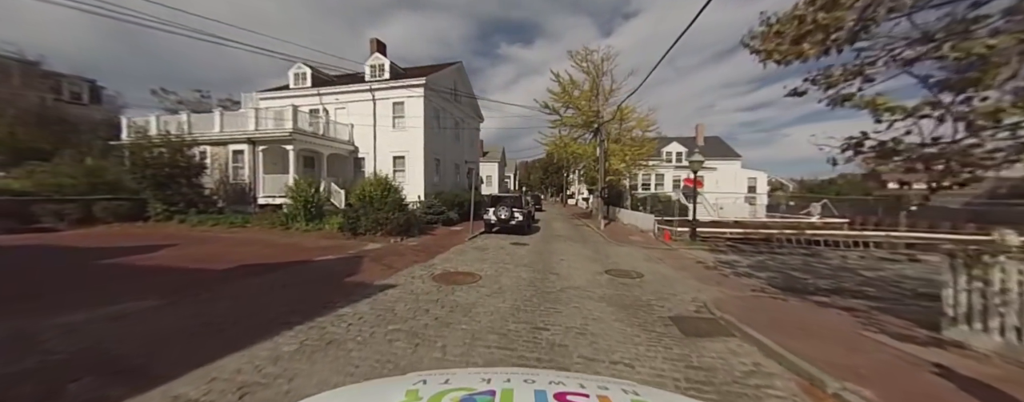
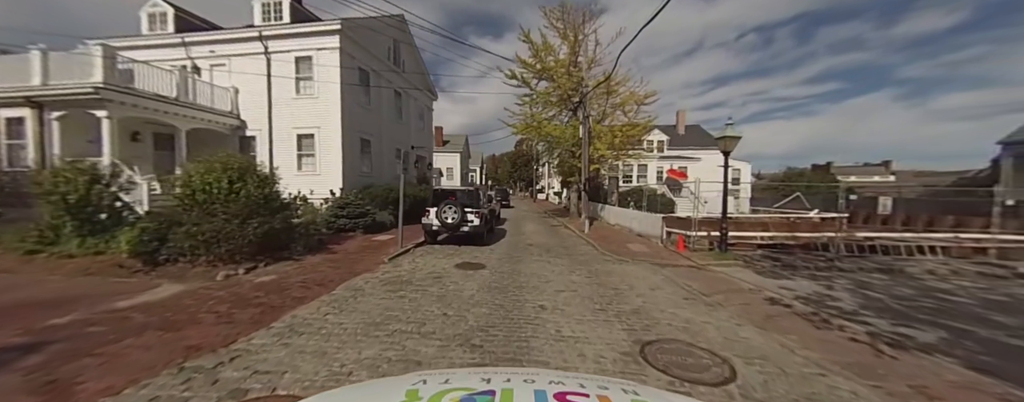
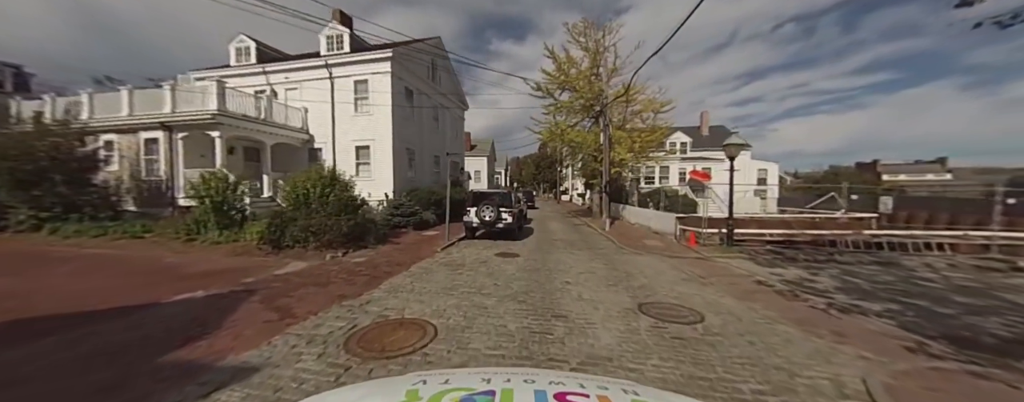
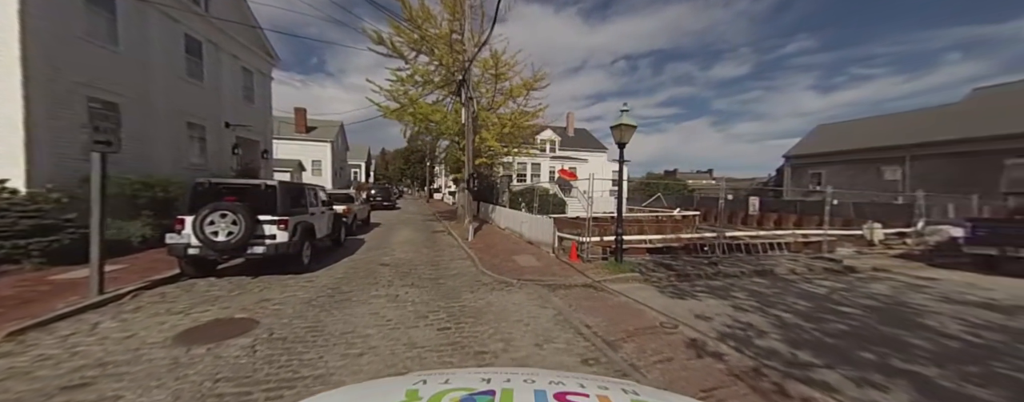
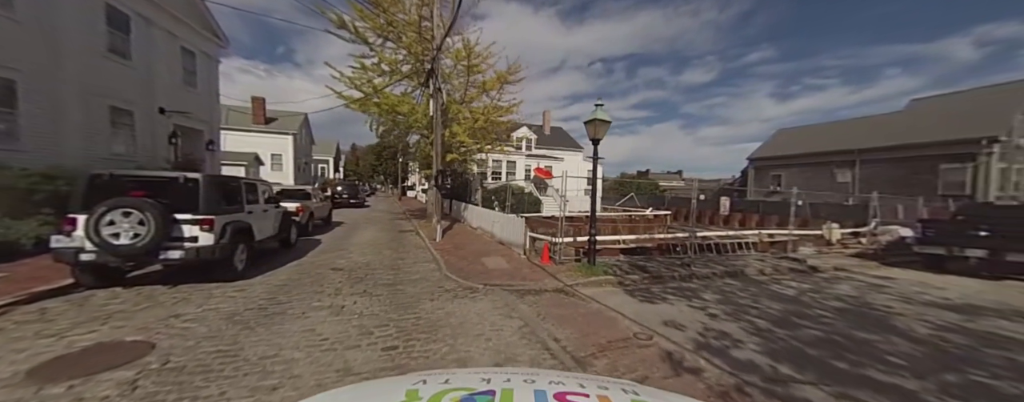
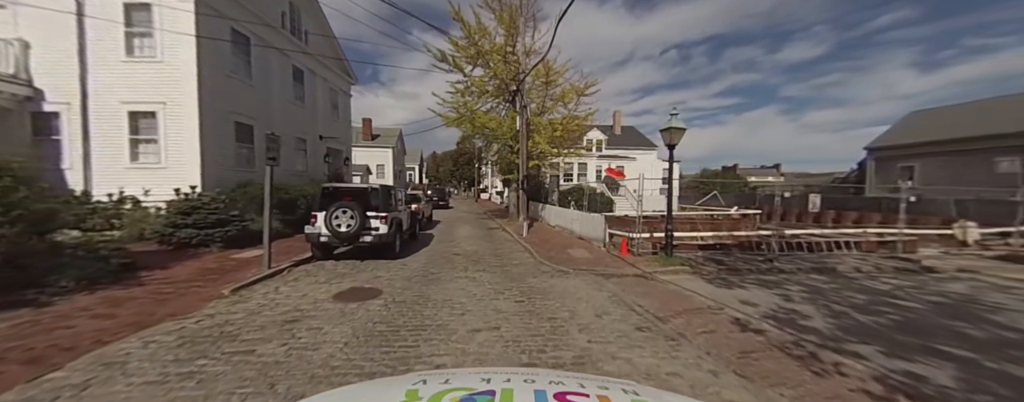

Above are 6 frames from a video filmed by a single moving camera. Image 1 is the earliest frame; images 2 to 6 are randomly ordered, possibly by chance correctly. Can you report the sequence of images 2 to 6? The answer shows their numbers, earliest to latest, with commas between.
3, 2, 6, 4, 5
